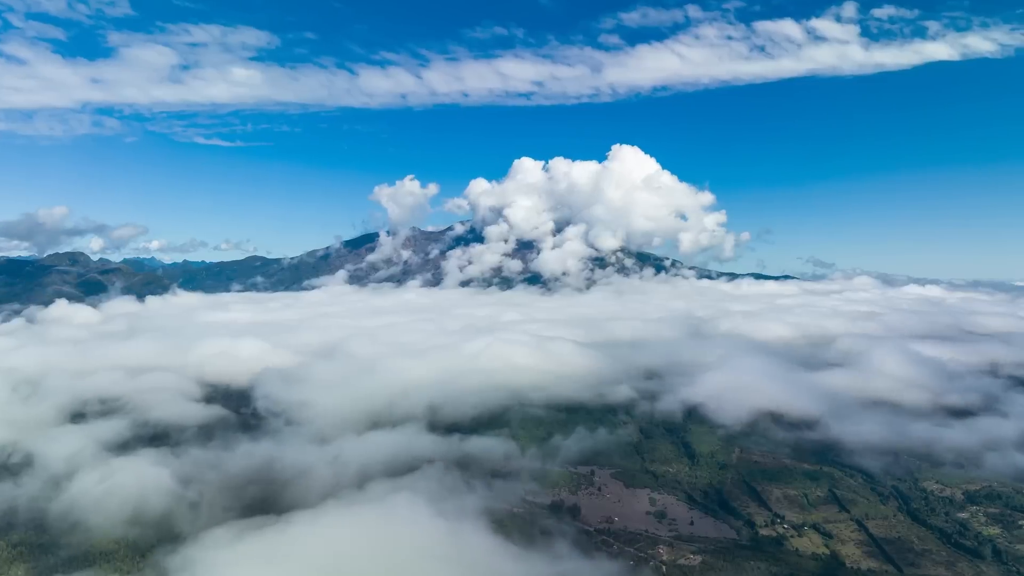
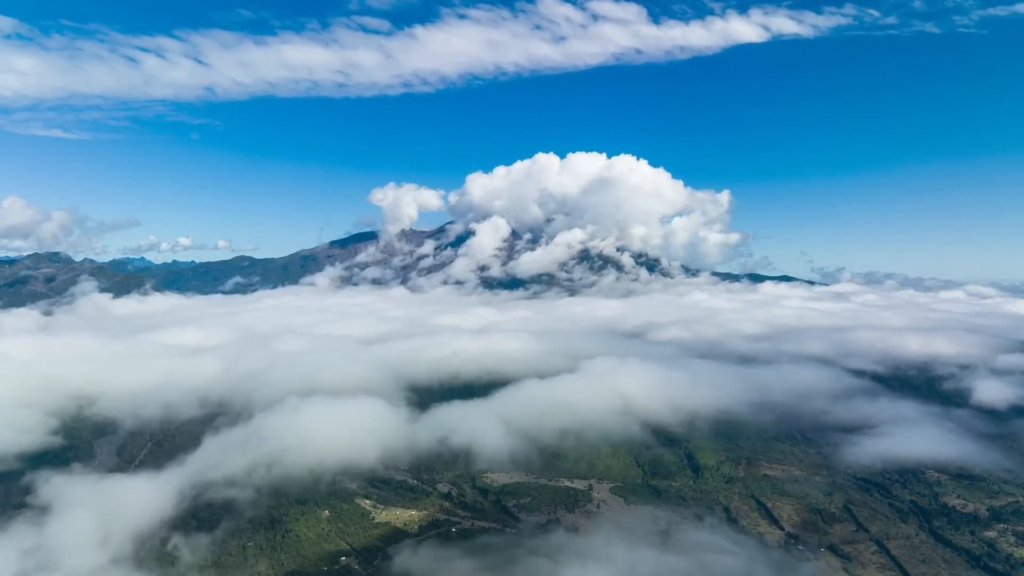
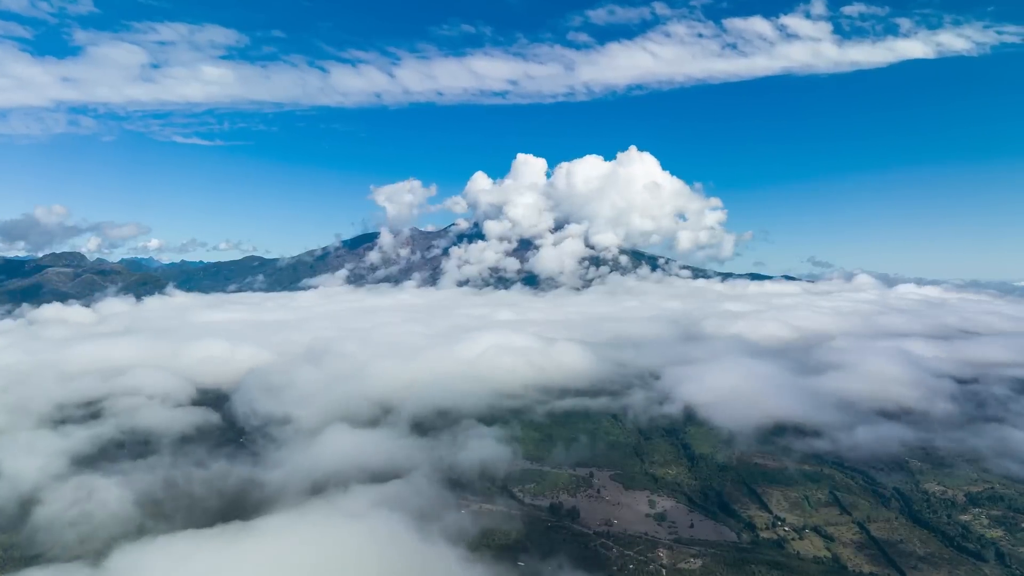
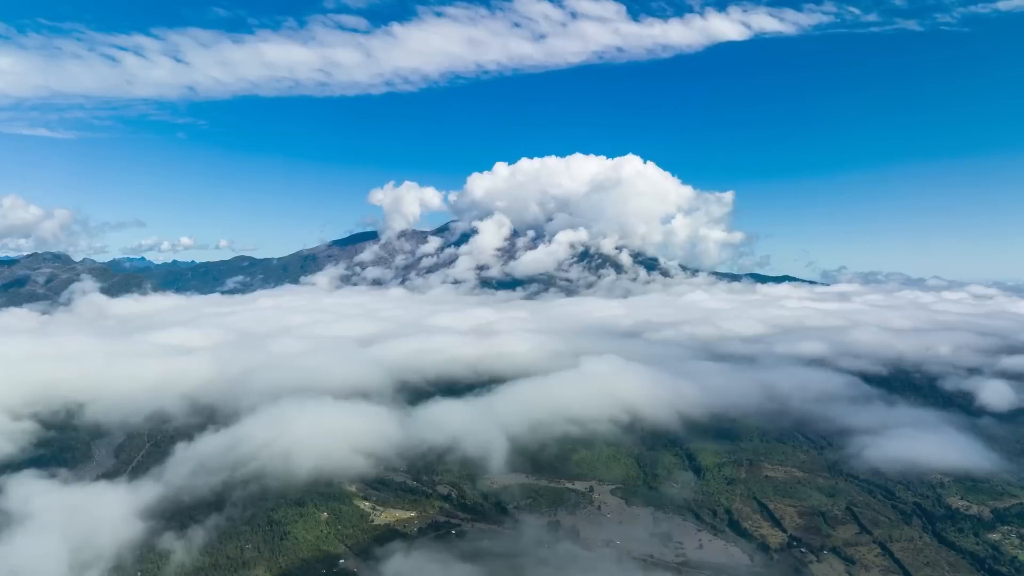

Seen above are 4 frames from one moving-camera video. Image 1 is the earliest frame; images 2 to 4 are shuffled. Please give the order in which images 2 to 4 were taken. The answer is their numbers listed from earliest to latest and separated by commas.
3, 2, 4
